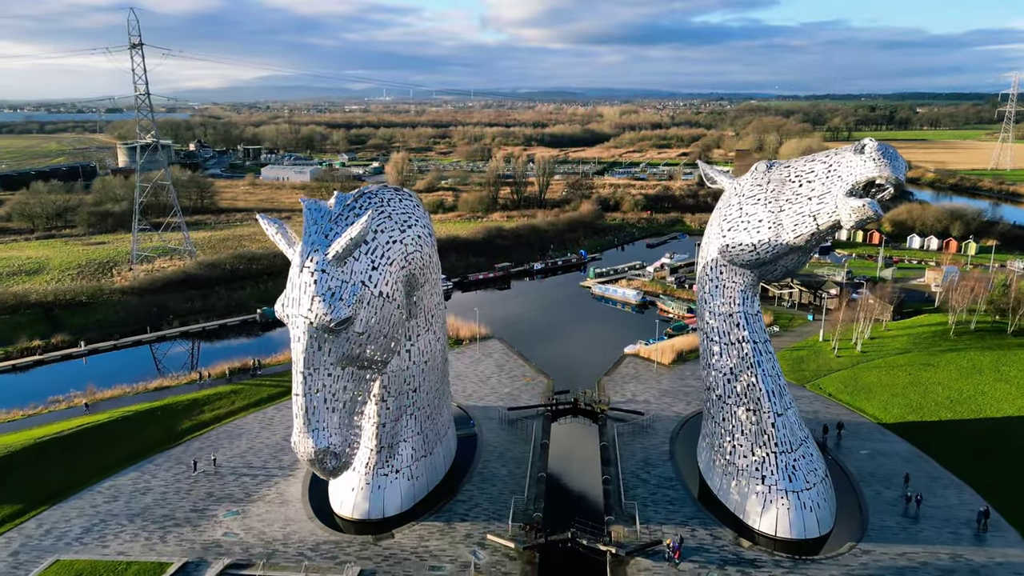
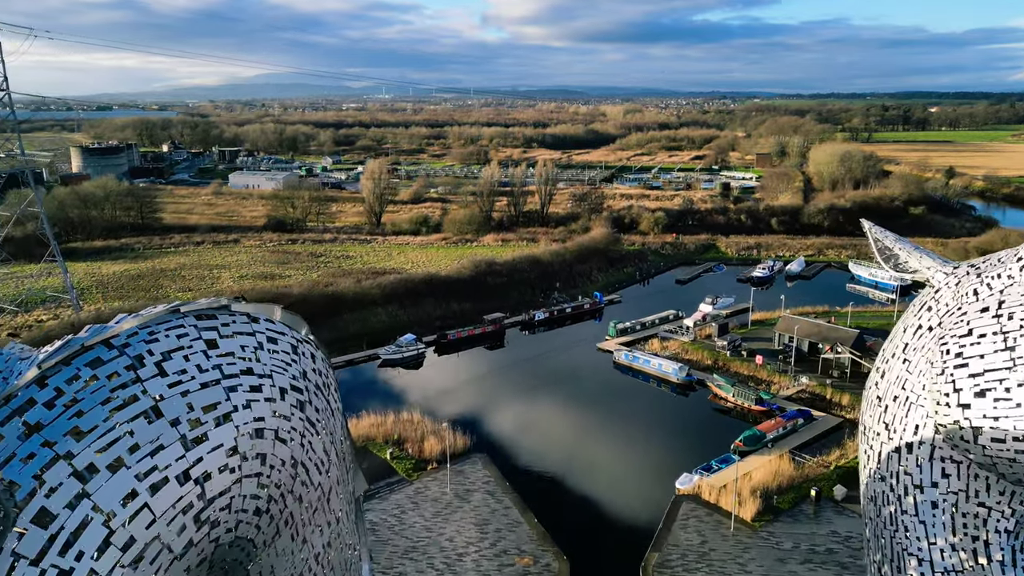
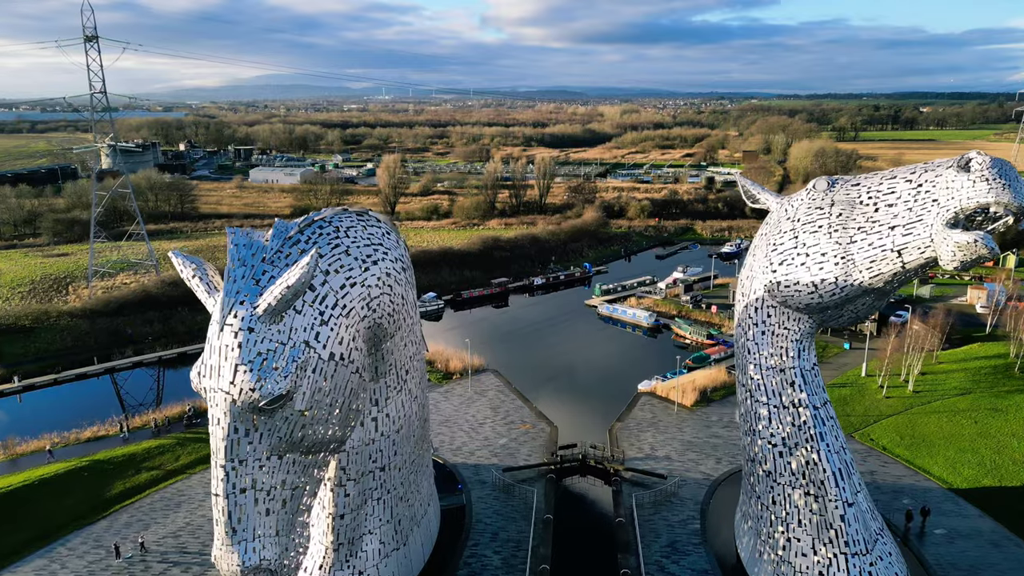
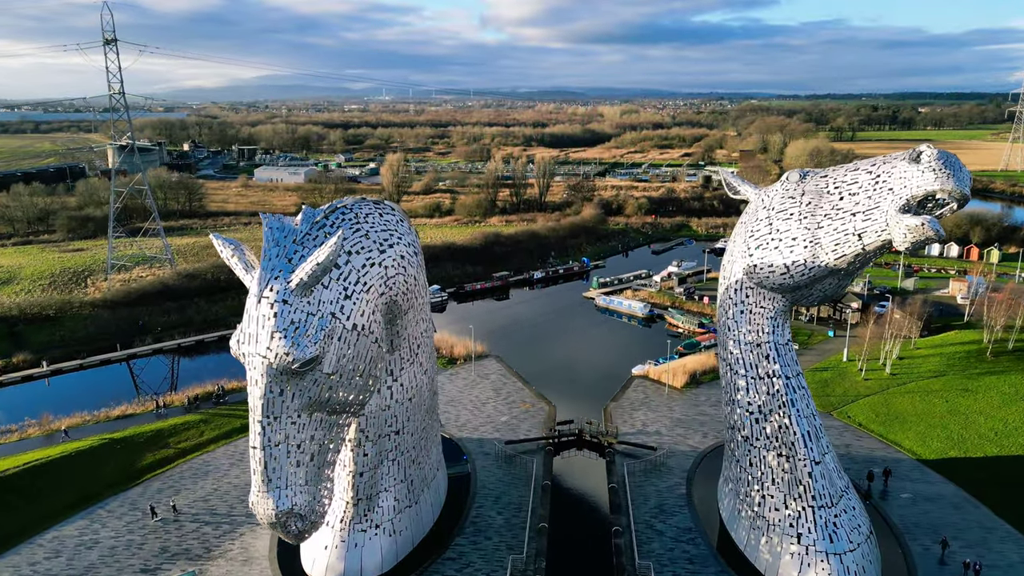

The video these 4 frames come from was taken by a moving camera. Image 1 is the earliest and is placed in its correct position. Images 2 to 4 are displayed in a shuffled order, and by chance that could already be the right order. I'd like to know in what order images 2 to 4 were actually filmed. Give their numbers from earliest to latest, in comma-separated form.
4, 3, 2
